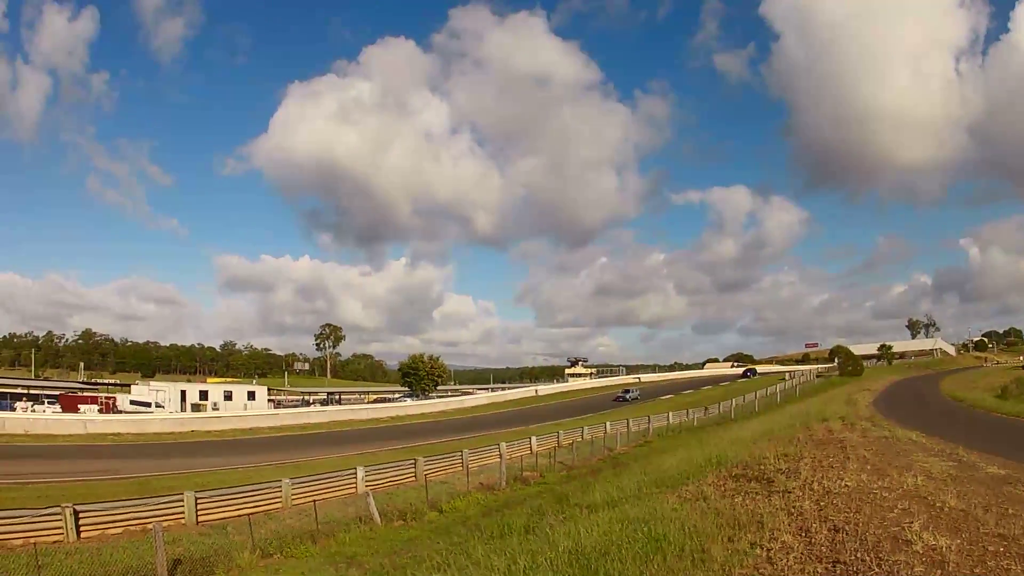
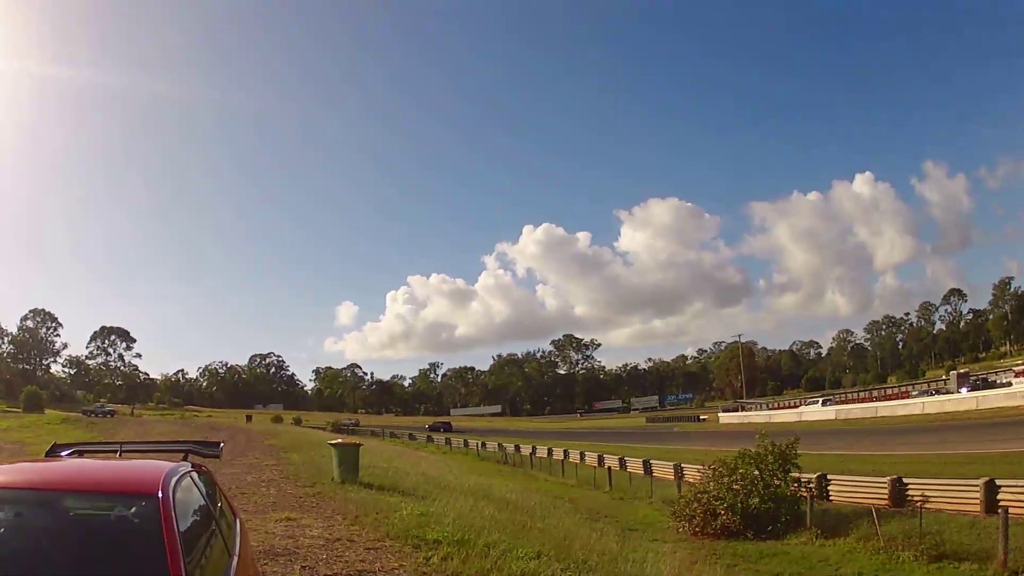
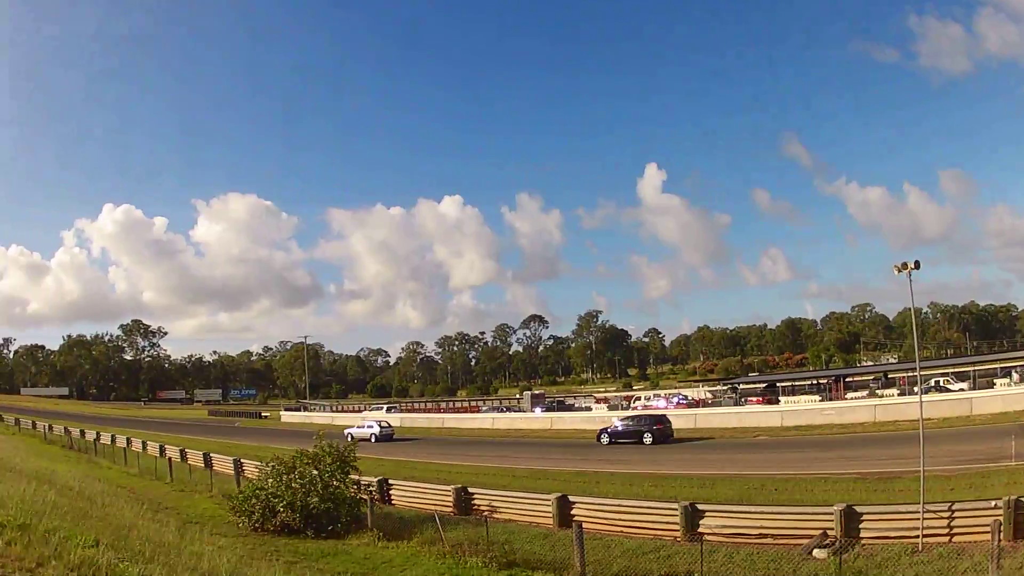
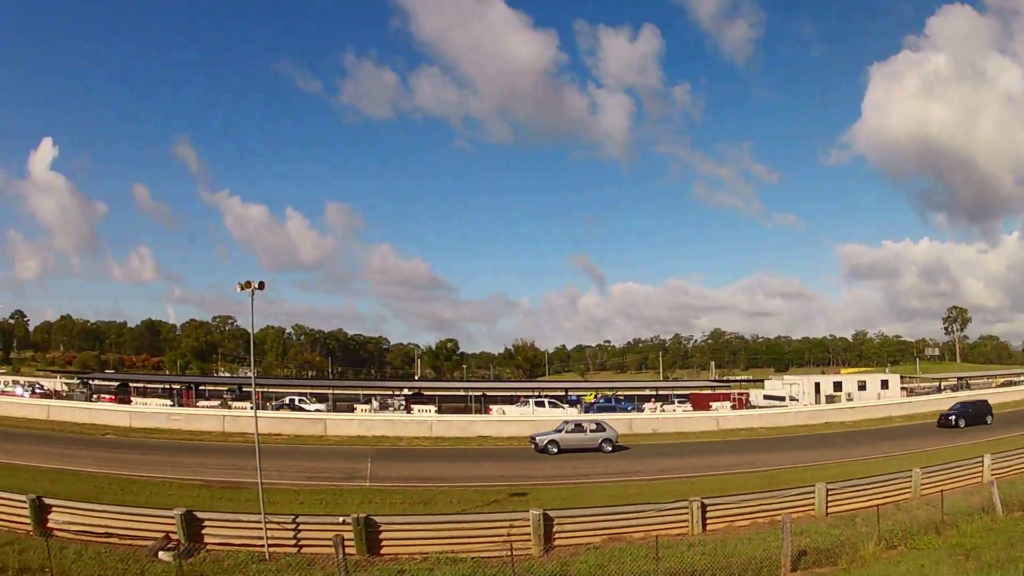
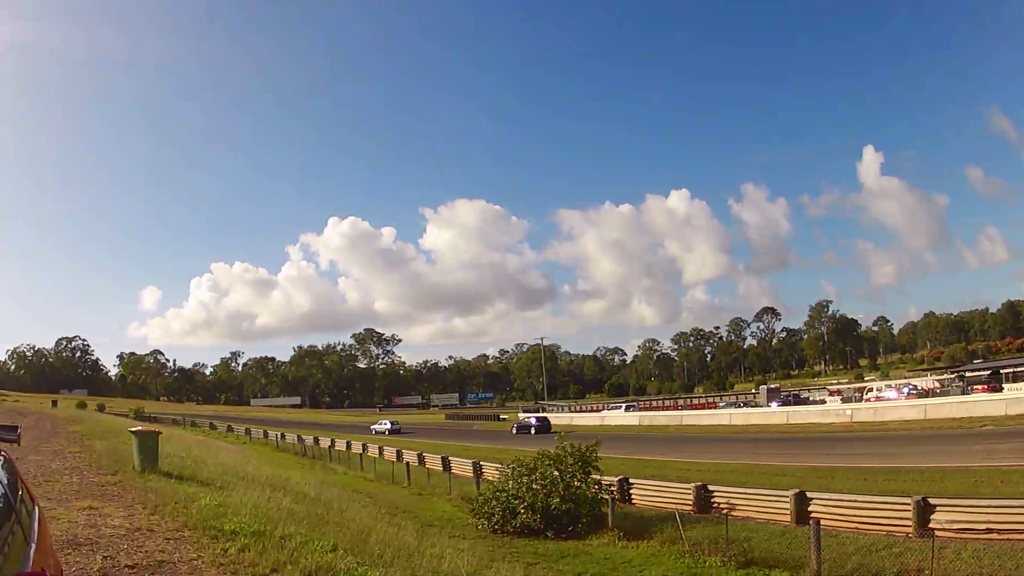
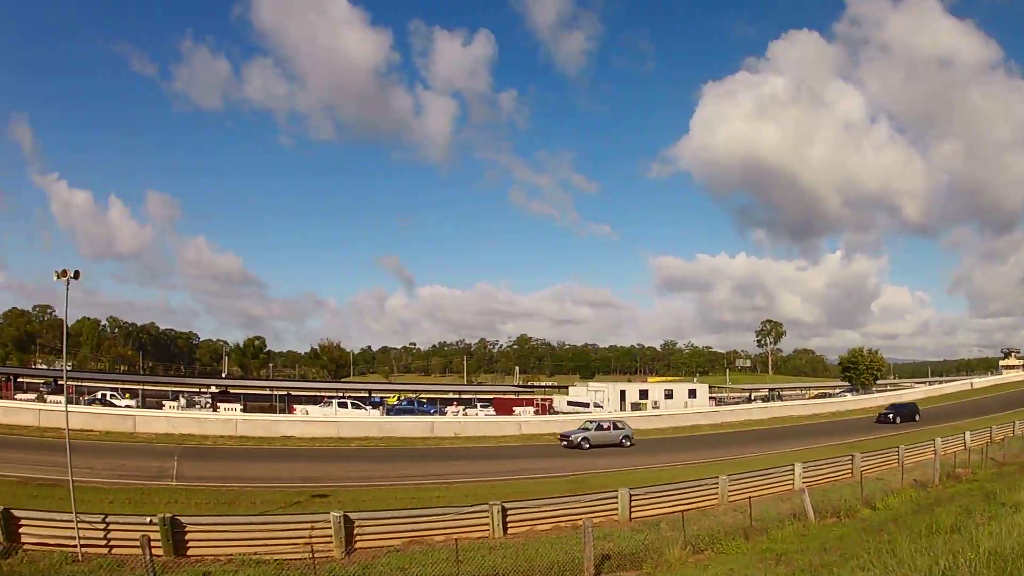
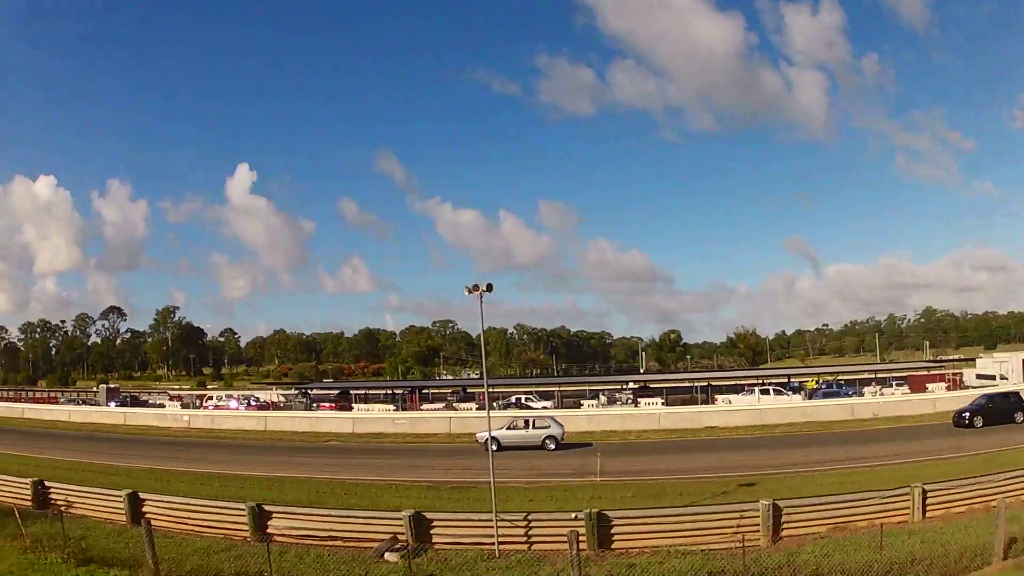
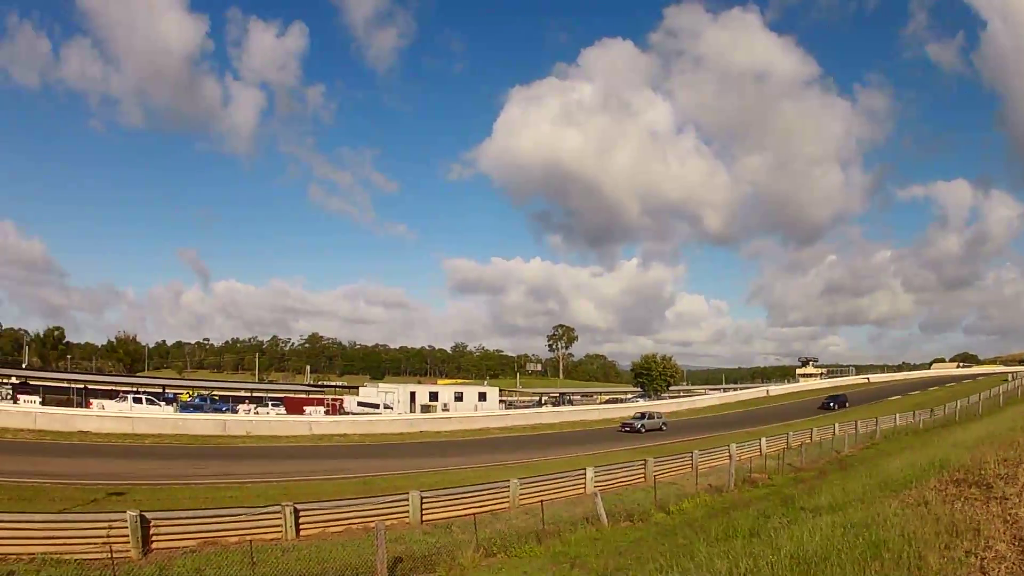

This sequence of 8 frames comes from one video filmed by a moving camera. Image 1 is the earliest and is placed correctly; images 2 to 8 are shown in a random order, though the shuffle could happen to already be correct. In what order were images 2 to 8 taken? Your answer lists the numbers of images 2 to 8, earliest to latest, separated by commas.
8, 6, 4, 7, 3, 5, 2
